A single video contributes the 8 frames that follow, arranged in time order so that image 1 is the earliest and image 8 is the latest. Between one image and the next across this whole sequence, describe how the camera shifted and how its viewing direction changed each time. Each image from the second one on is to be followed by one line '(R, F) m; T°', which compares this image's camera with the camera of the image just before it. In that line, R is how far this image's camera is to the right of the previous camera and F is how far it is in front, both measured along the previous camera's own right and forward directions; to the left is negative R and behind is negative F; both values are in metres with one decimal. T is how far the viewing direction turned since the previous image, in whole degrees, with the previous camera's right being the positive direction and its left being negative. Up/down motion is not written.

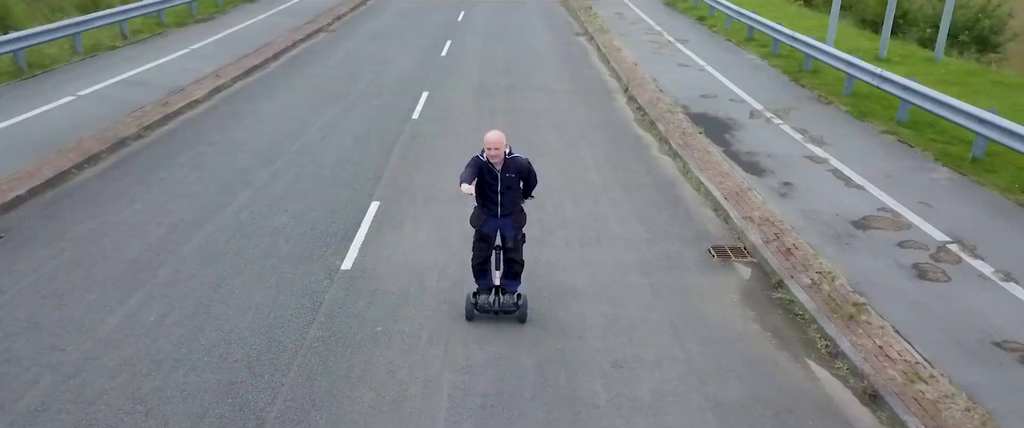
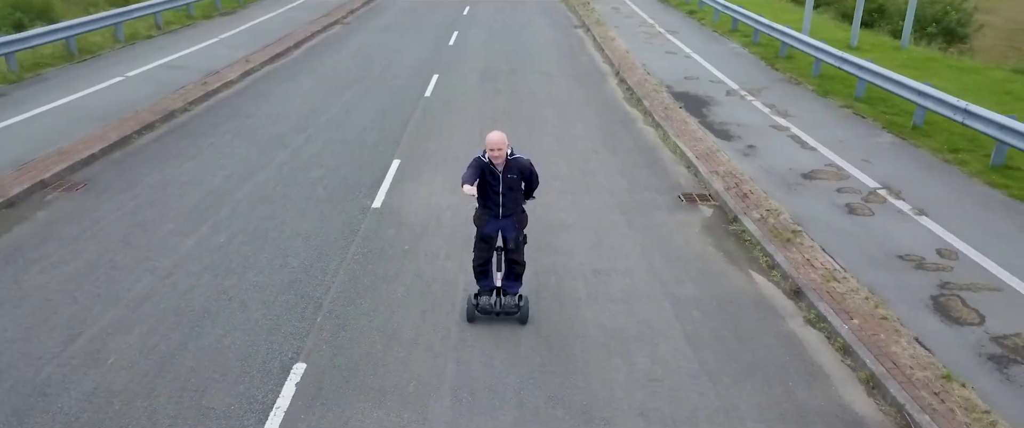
(0.0, -1.5) m; 0°
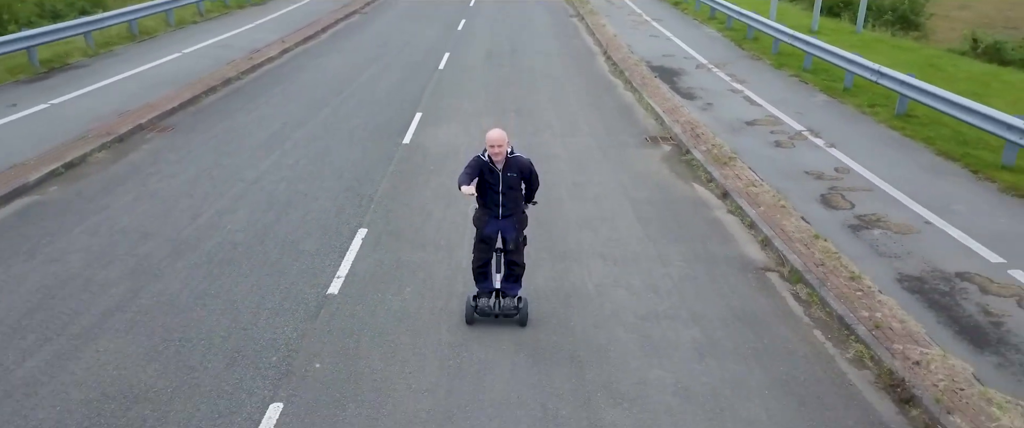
(0.0, -2.4) m; 0°
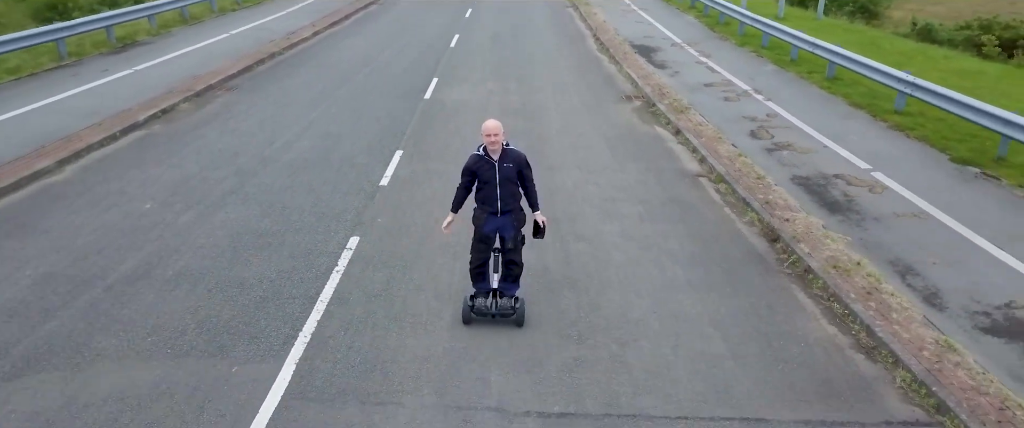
(0.0, -2.7) m; 0°
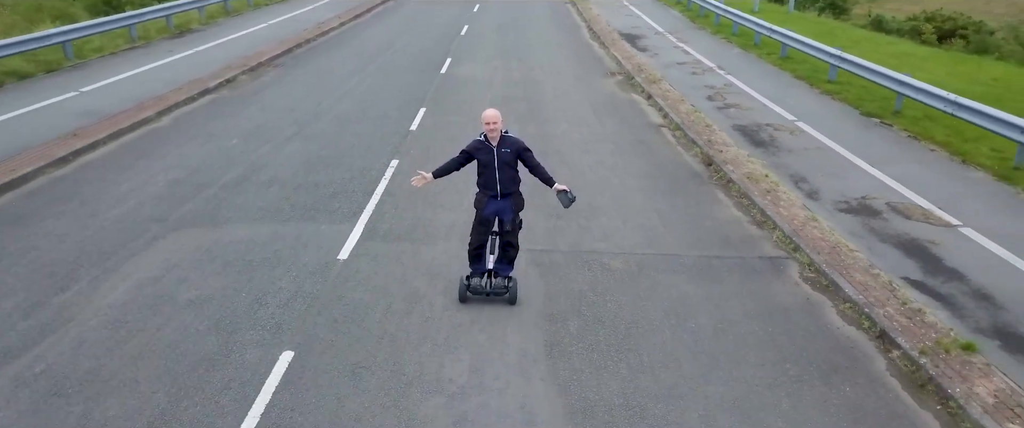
(+0.1, -2.7) m; 0°
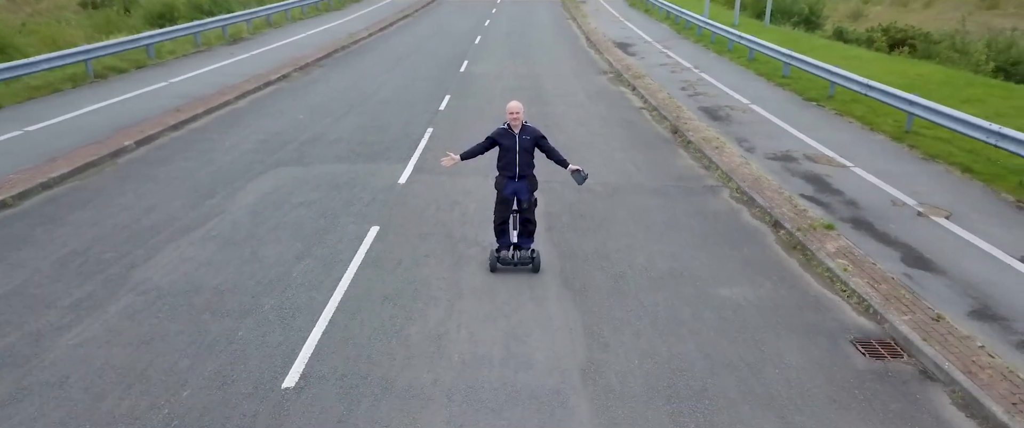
(-0.1, -3.0) m; 0°
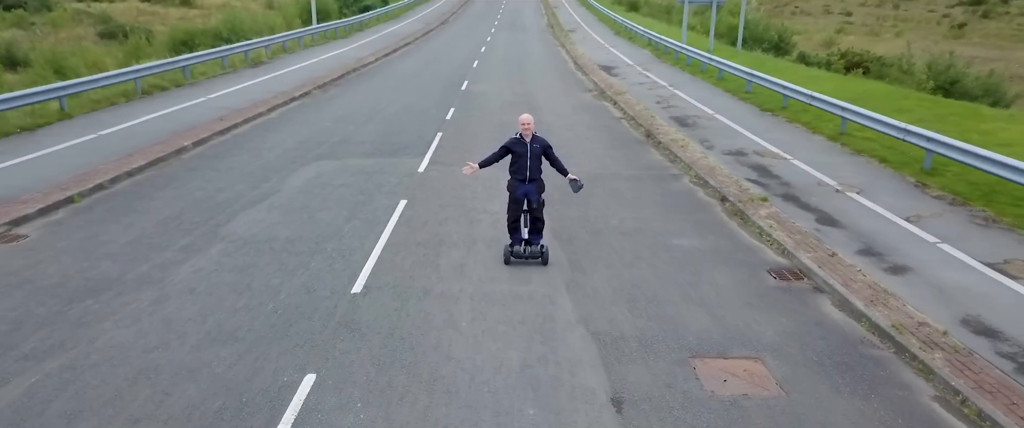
(-0.1, -2.3) m; +1°
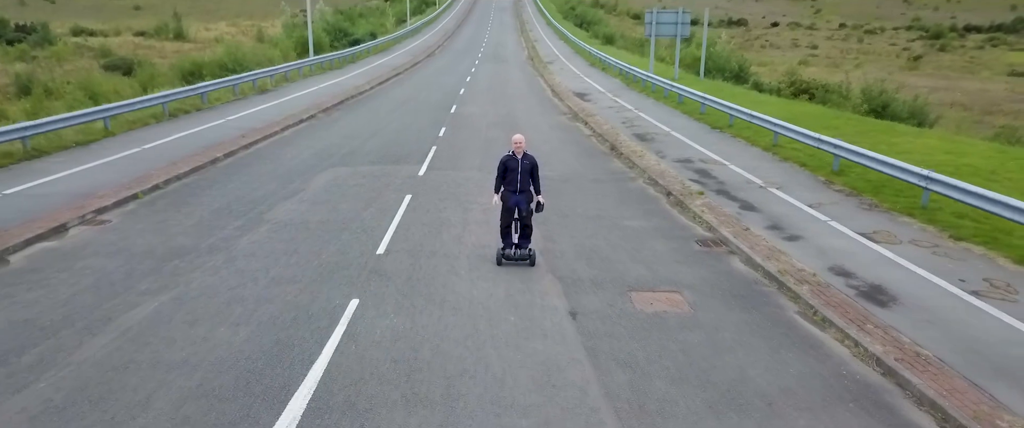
(0.0, -2.5) m; +1°
